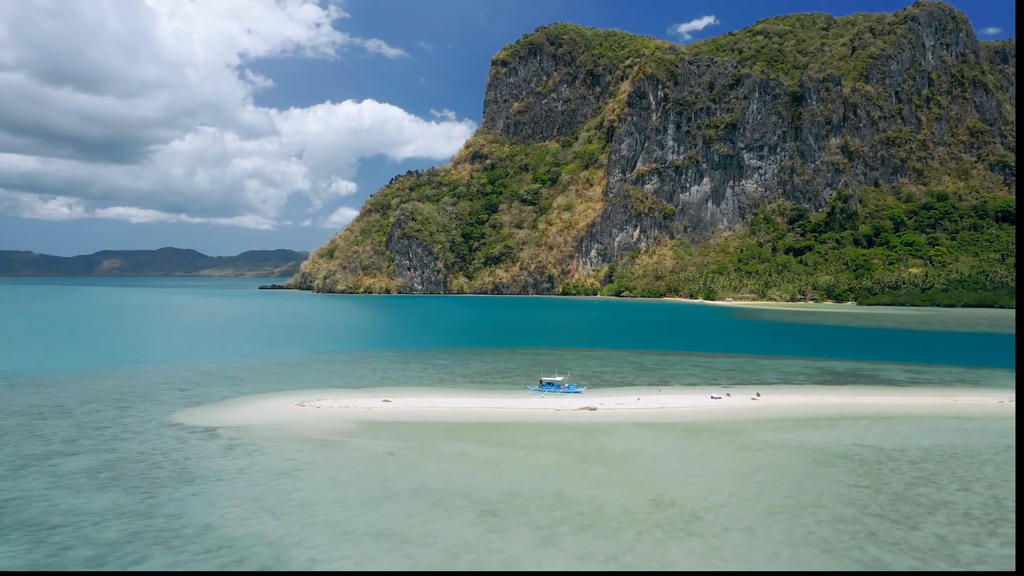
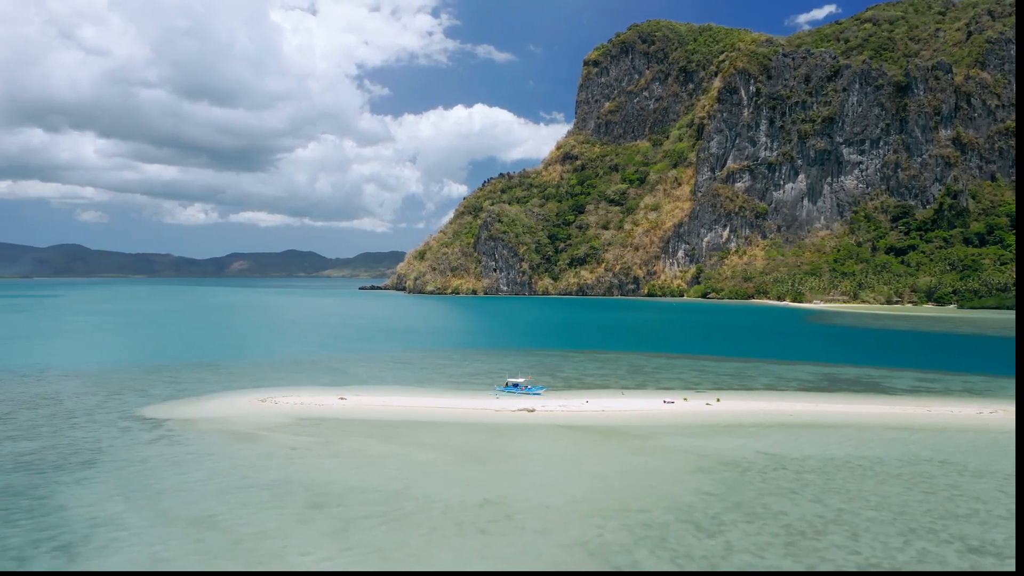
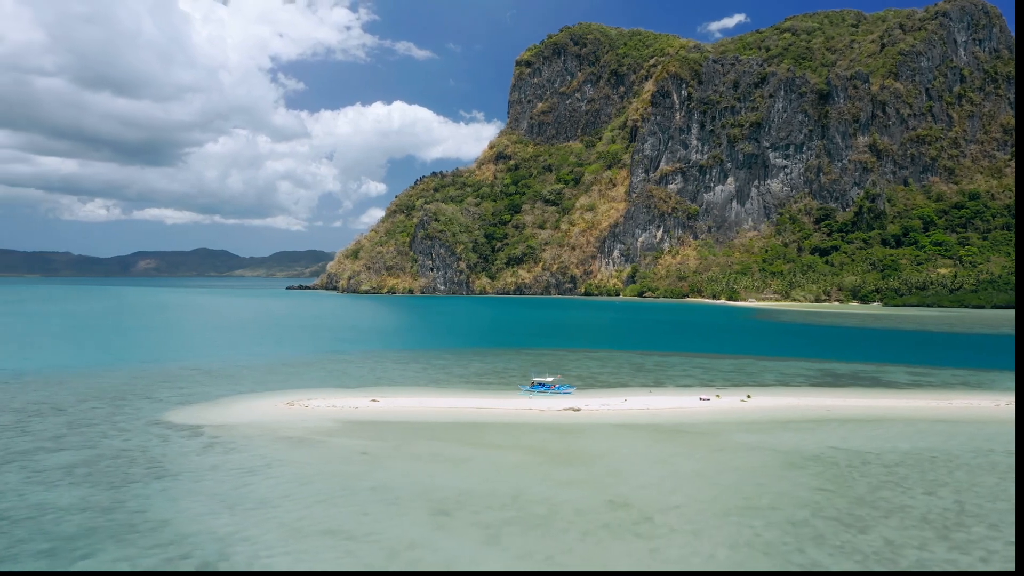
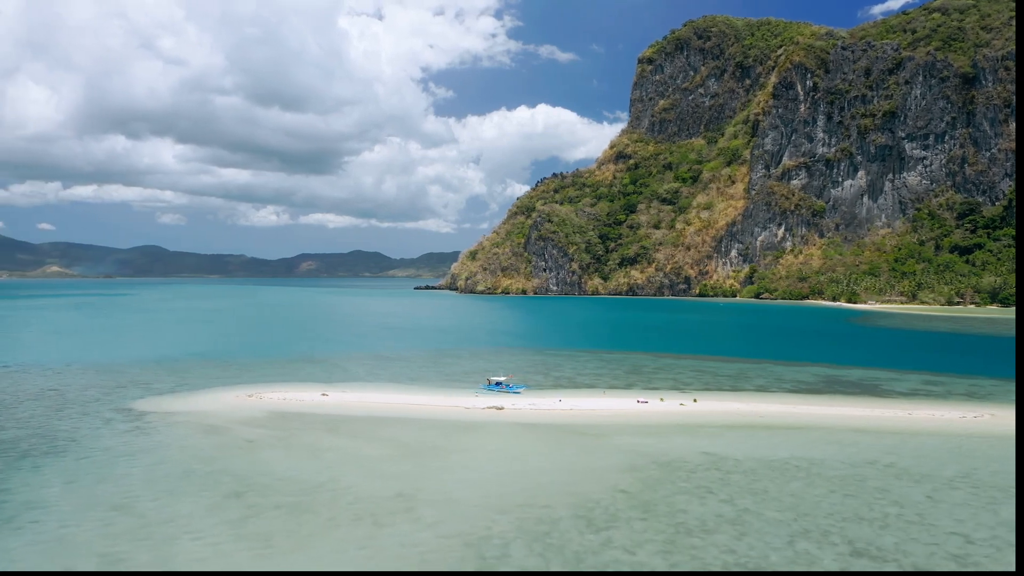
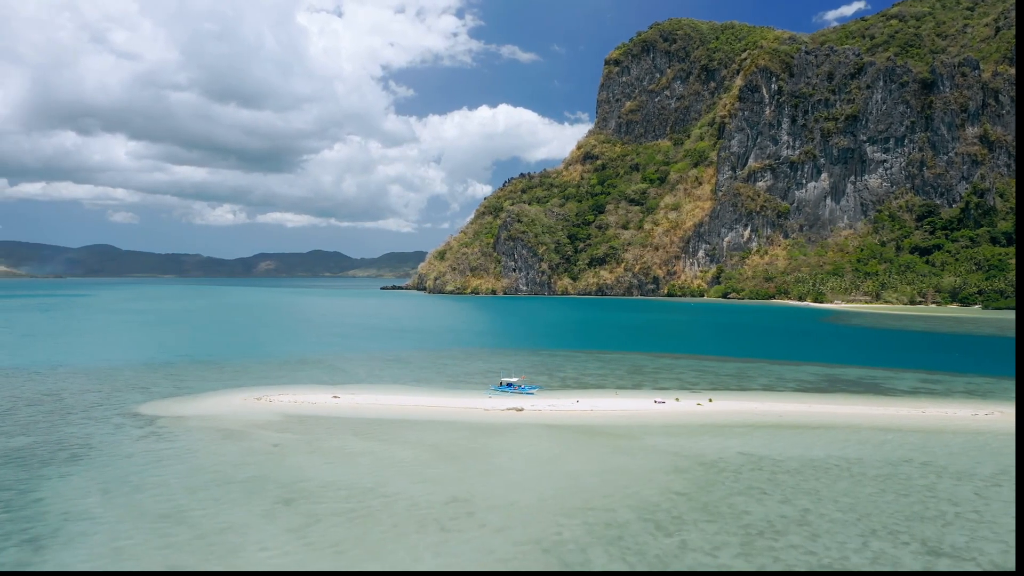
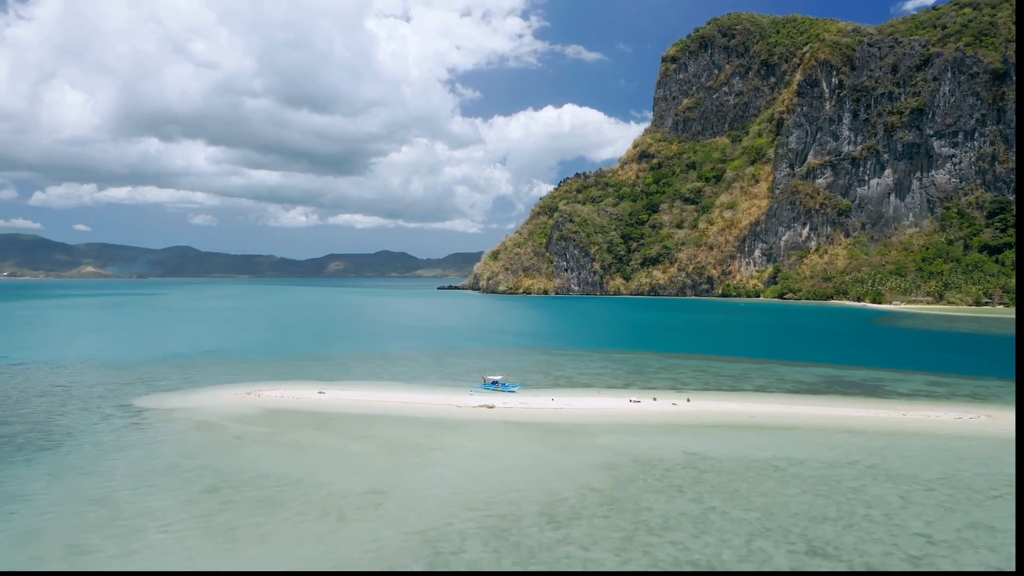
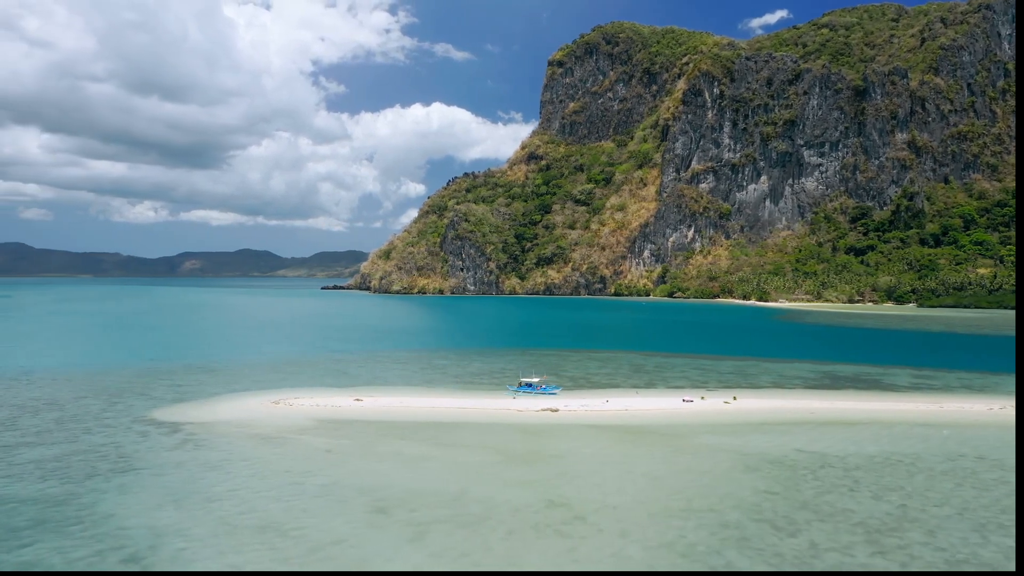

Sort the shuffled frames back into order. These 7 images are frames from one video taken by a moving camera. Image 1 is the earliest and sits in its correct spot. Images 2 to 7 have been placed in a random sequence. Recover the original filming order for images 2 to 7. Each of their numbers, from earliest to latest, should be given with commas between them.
3, 7, 2, 5, 4, 6
